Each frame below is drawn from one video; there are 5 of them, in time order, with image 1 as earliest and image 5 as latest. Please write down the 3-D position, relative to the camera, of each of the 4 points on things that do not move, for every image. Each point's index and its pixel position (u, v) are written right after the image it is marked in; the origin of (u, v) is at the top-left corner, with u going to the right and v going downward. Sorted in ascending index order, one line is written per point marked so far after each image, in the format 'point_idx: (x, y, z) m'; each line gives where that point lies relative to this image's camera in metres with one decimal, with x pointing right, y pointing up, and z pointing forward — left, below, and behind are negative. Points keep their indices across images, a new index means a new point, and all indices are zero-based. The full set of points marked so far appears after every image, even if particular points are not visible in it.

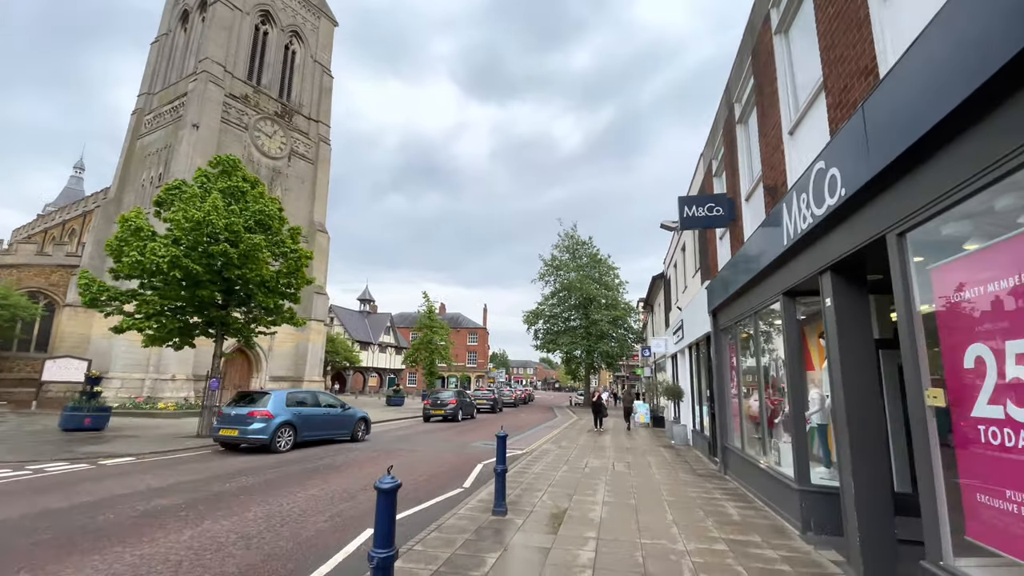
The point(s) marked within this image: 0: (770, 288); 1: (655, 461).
0: (+4.3, 0.0, +7.7) m
1: (+3.7, -4.4, +11.7) m
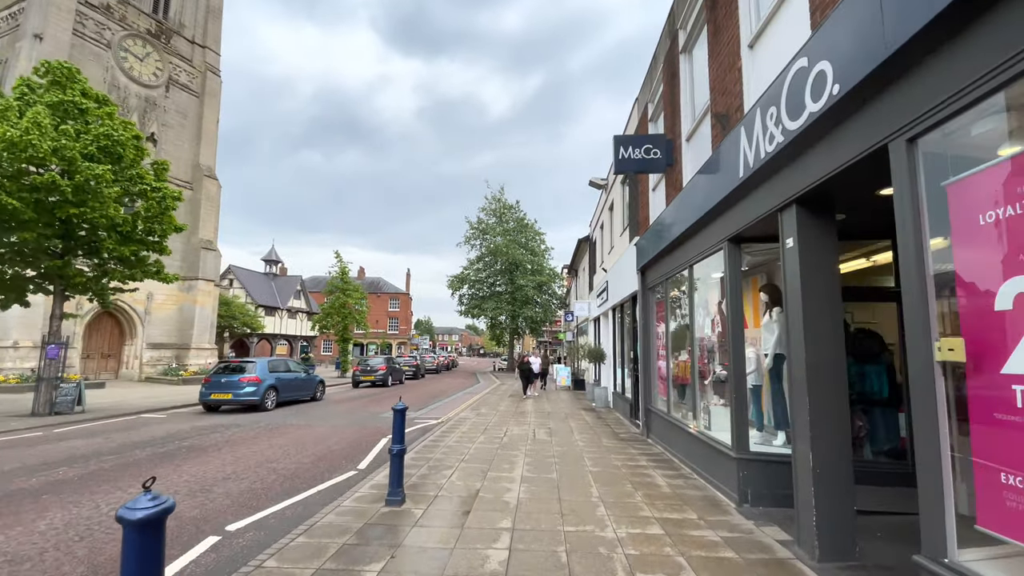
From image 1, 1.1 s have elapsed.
0: (+3.0, +0.8, +6.9) m
1: (+1.6, -3.3, +11.0) m
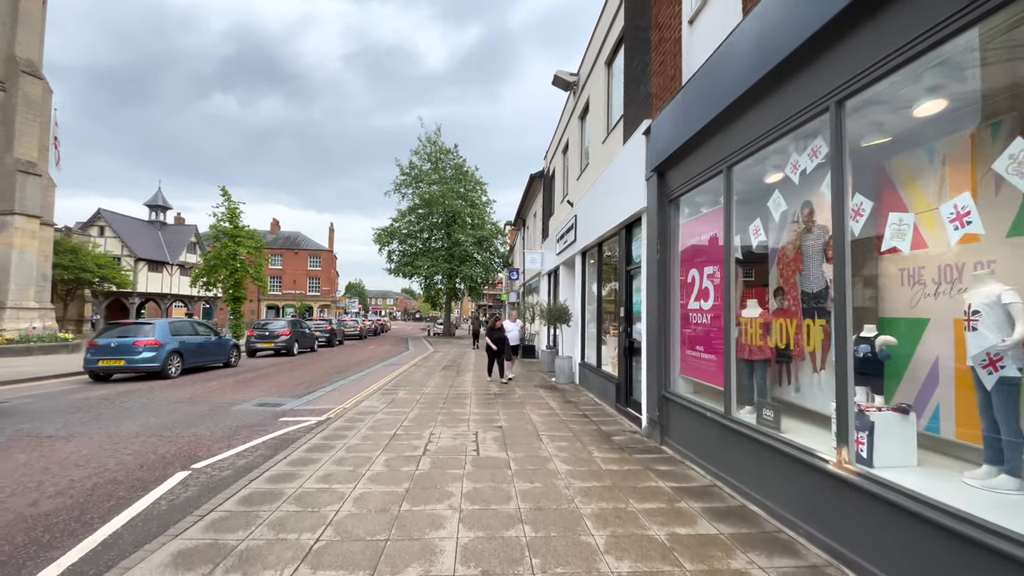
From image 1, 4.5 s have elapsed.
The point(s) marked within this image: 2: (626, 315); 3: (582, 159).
0: (+2.5, +1.7, +2.9) m
1: (+0.5, -2.1, +7.1) m
2: (+2.0, -0.5, +7.8) m
3: (+1.8, +3.3, +11.5) m
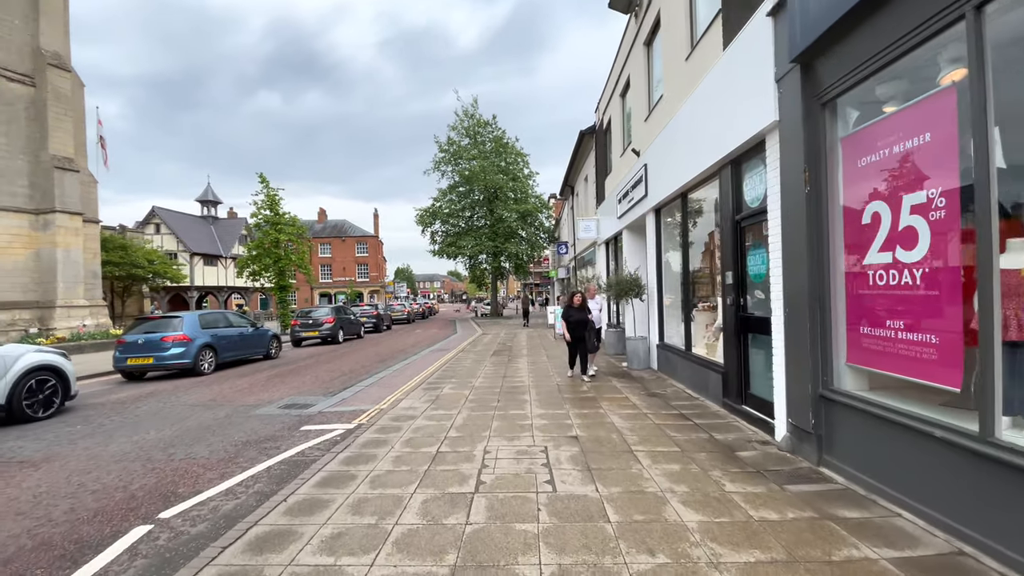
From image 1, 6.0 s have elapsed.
0: (+2.8, +2.0, +0.8) m
1: (+1.4, -1.6, +5.3) m
2: (+2.9, +0.1, +5.8) m
3: (+2.8, +4.0, +9.4) m
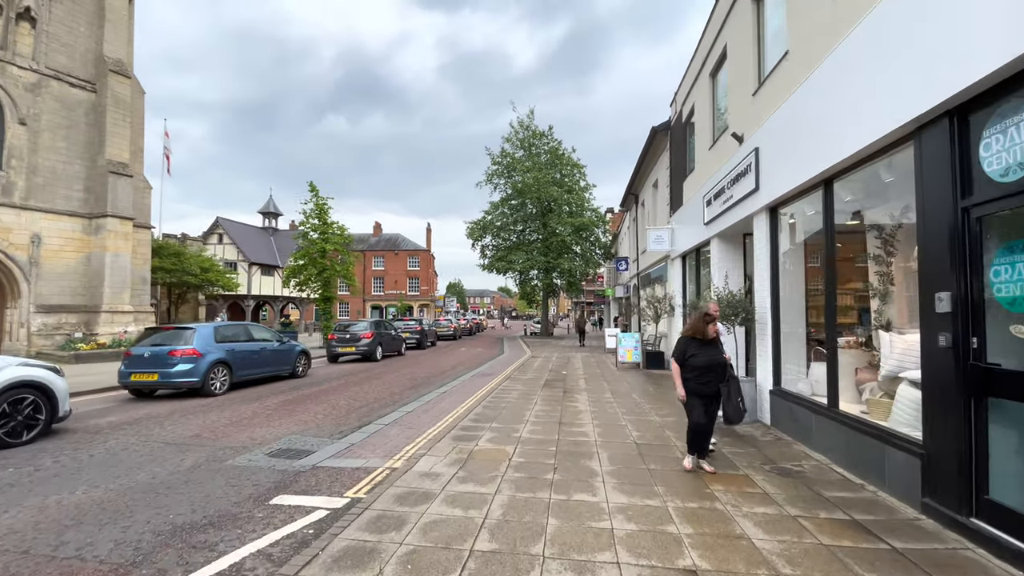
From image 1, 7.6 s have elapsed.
0: (+2.9, +2.0, -1.4) m
1: (+1.9, -1.8, +3.1) m
2: (+3.4, -0.2, +3.5) m
3: (+3.9, +3.6, +7.2) m
